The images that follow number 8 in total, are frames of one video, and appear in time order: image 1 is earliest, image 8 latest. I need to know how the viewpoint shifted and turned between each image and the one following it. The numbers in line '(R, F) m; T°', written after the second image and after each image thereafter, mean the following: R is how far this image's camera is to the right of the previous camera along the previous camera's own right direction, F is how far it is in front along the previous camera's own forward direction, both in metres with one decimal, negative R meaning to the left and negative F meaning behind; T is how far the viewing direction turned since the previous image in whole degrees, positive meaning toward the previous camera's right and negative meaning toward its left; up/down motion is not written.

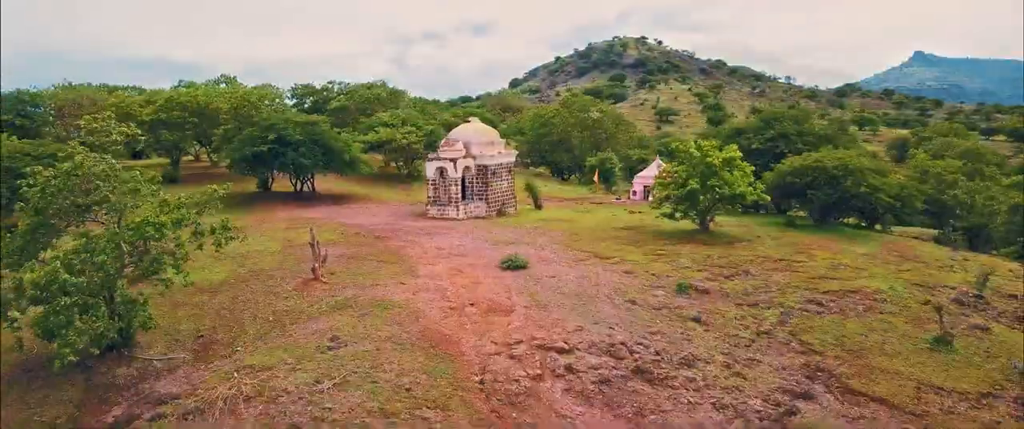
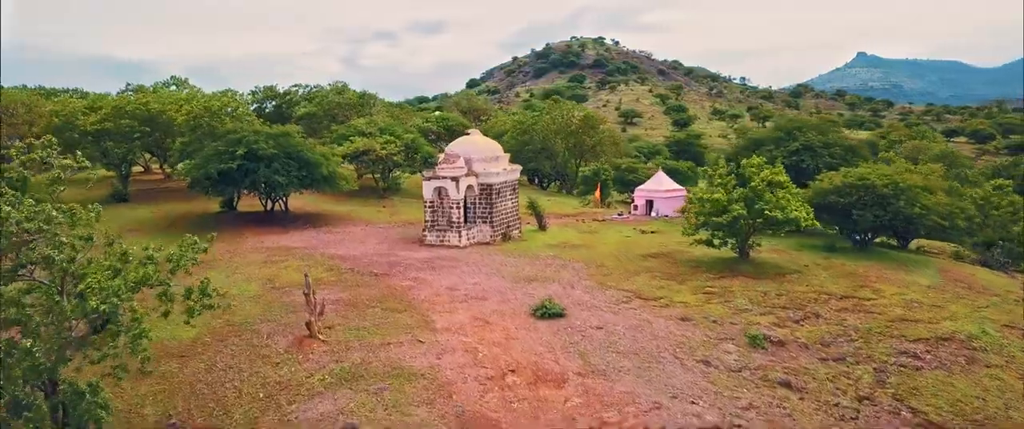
(-1.6, +3.3) m; +3°
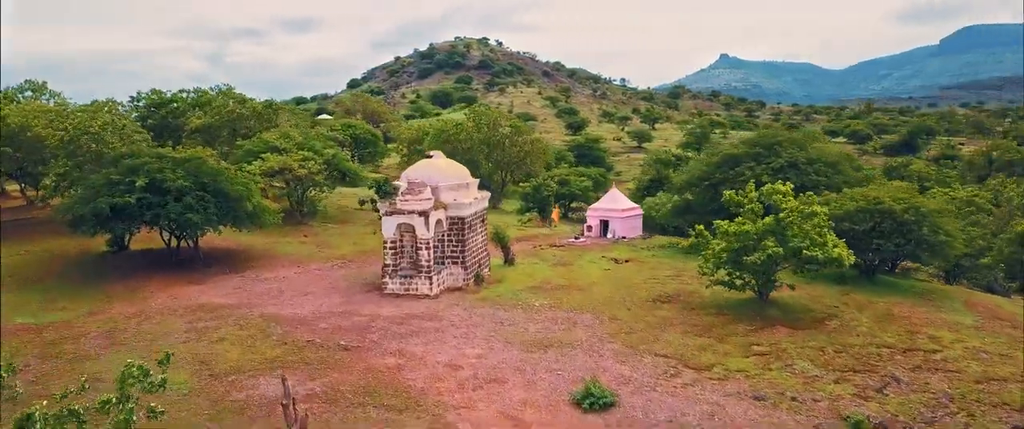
(-2.3, +4.0) m; +9°
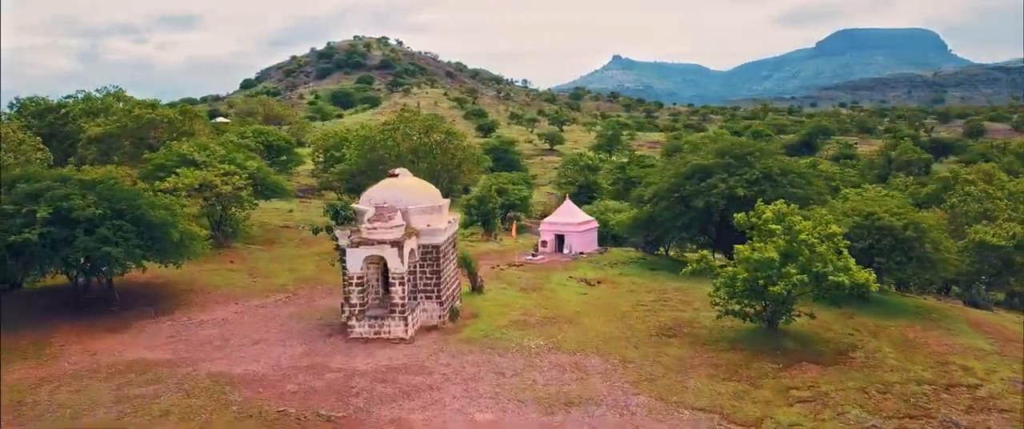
(-1.8, +2.4) m; +7°
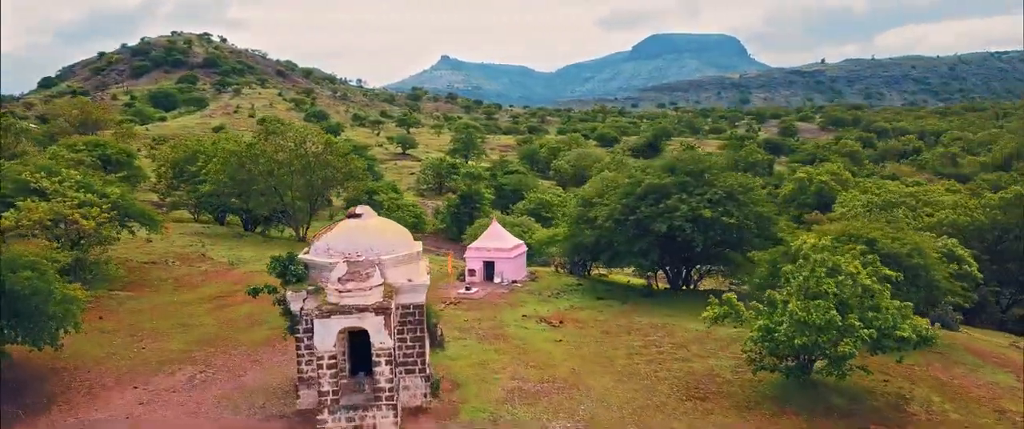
(-2.9, +3.6) m; +12°
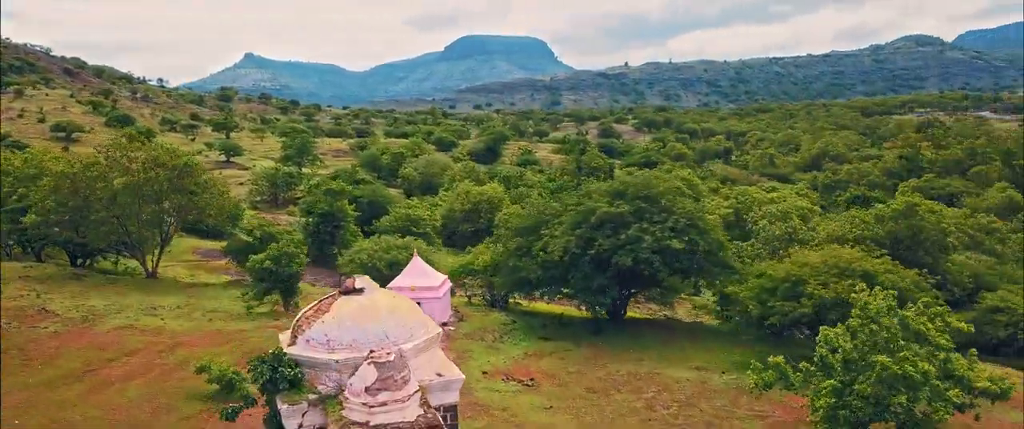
(-3.1, +3.2) m; +13°
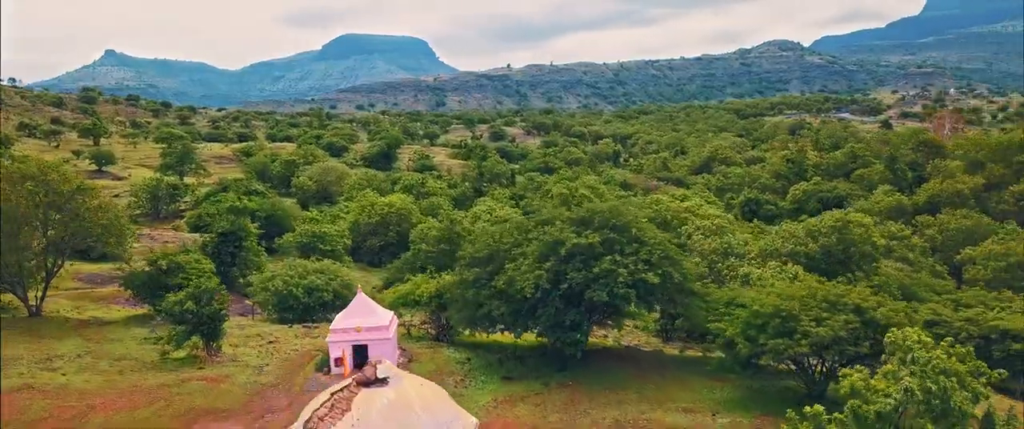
(-1.9, +1.8) m; +8°
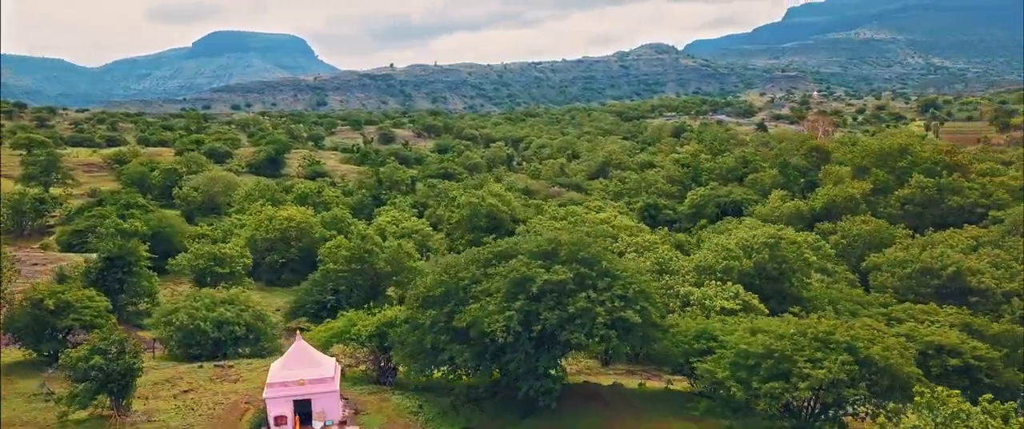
(-1.7, +1.8) m; +8°
